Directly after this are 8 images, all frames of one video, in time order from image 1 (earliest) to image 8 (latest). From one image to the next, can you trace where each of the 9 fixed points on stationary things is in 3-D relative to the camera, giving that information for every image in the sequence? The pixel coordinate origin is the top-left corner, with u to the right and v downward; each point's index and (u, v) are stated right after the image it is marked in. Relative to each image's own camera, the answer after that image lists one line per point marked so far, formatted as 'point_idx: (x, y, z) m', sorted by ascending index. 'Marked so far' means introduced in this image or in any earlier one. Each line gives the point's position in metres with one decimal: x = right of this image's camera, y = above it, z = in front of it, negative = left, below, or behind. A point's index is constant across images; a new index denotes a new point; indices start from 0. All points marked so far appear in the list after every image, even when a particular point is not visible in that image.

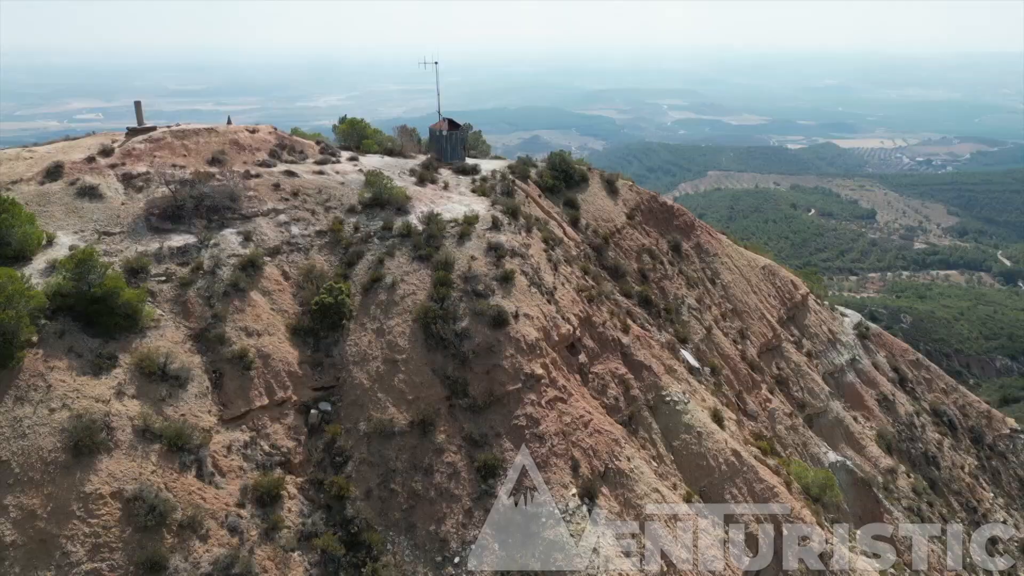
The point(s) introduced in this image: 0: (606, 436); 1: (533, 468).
0: (+2.4, -3.7, +18.8) m
1: (+0.5, -4.1, +17.0) m
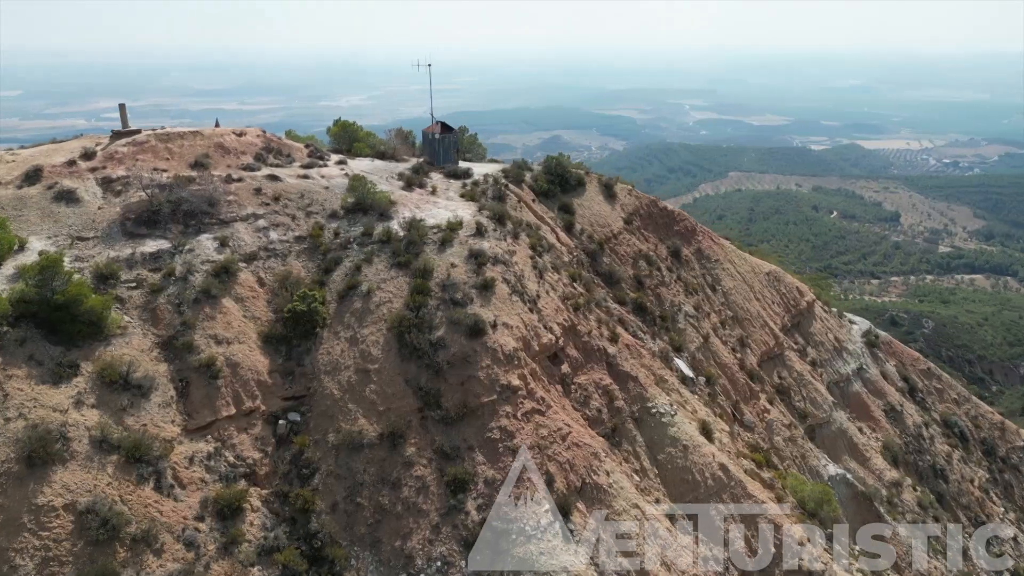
0: (+1.8, -3.9, +18.3) m
1: (-0.2, -4.3, +16.5) m
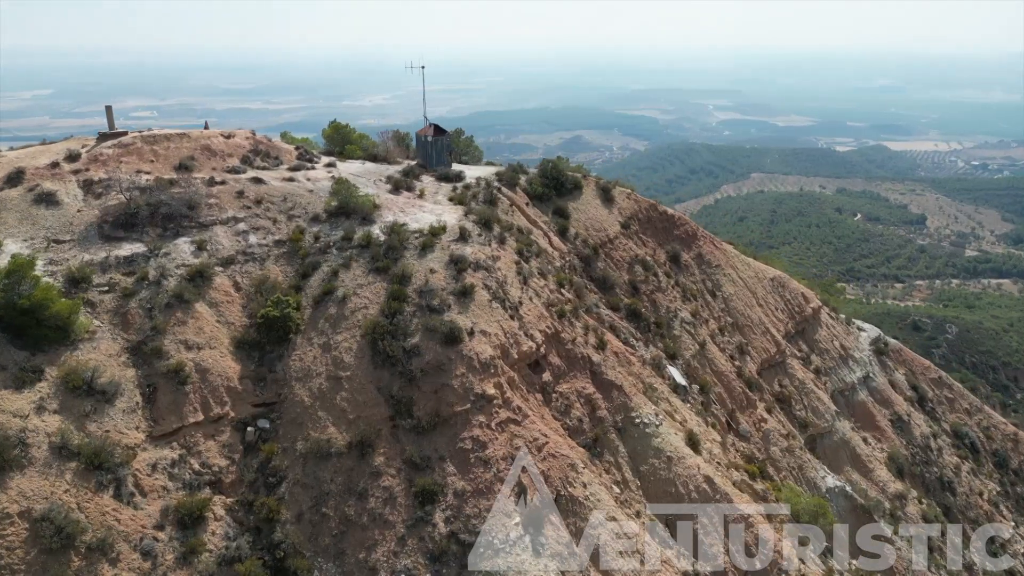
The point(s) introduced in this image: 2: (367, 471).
0: (+1.2, -4.1, +17.9) m
1: (-0.8, -4.5, +16.2) m
2: (-3.1, -3.9, +16.2) m
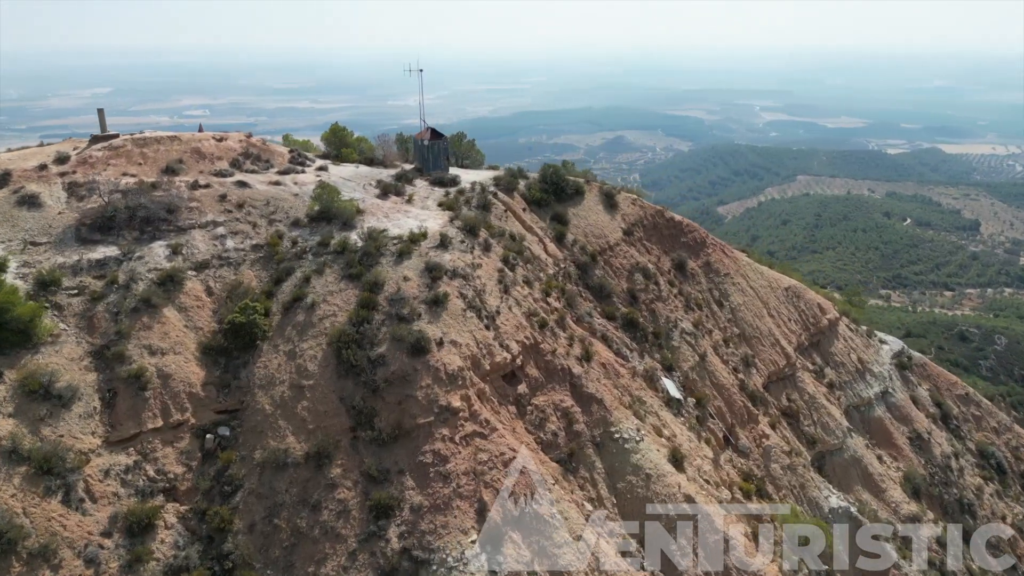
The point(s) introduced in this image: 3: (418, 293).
0: (+0.4, -4.4, +17.4) m
1: (-1.7, -4.7, +15.8) m
2: (-4.0, -4.1, +15.9) m
3: (-2.4, -0.1, +19.0) m
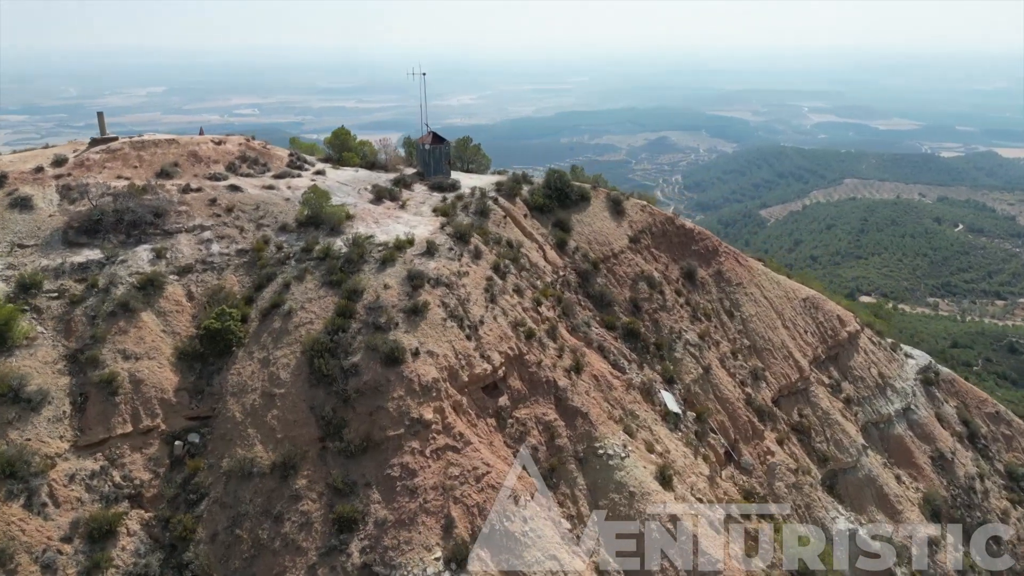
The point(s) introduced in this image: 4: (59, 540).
0: (-0.2, -4.6, +16.9) m
1: (-2.4, -4.9, +15.5) m
2: (-4.7, -4.3, +15.7) m
3: (-2.8, -0.3, +18.7) m
4: (-8.6, -4.8, +14.3) m
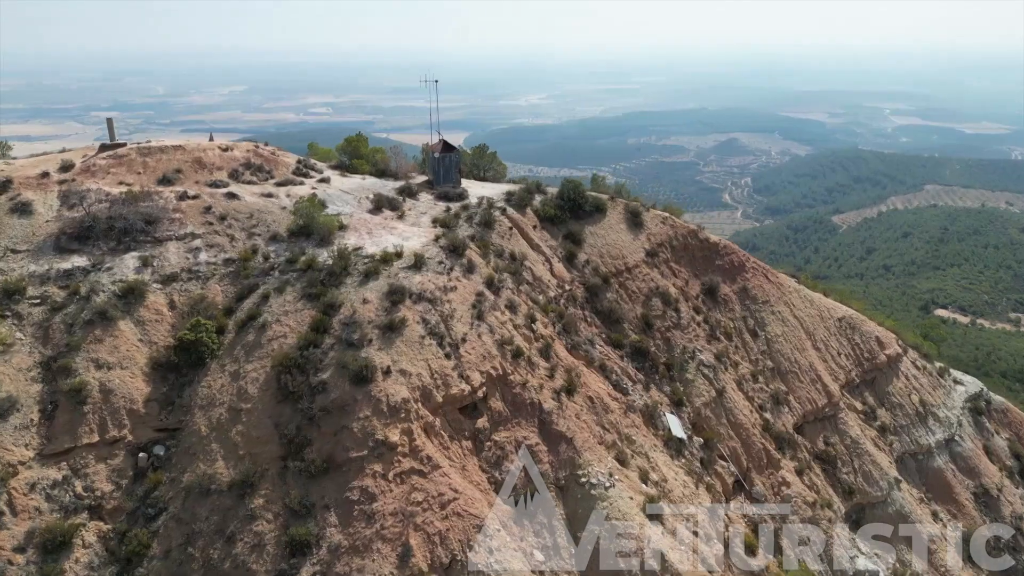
0: (-1.0, -5.0, +16.3) m
1: (-3.3, -5.3, +15.0) m
2: (-5.5, -4.6, +15.4) m
3: (-3.3, -0.7, +18.3) m
4: (-9.6, -5.0, +14.3) m
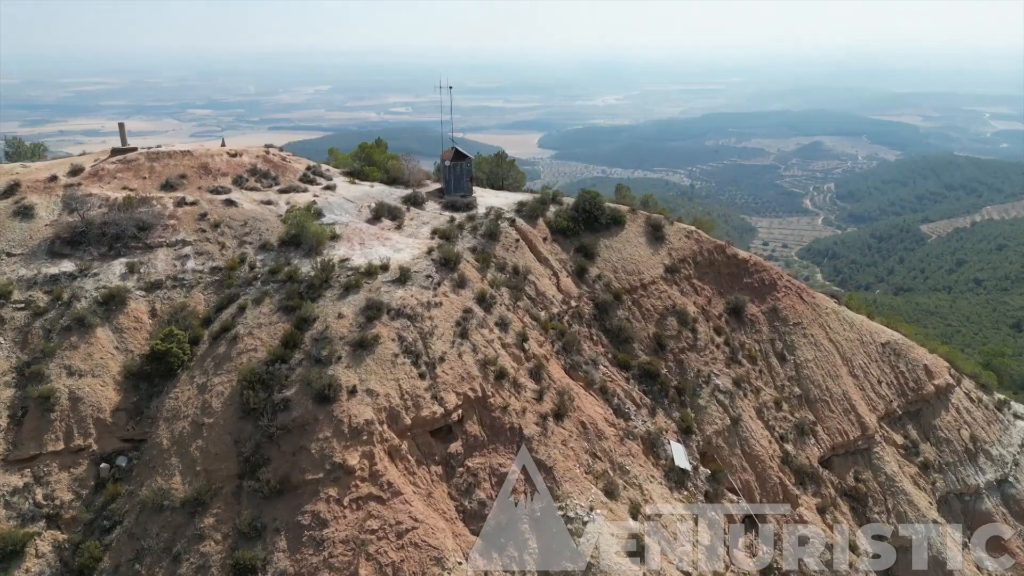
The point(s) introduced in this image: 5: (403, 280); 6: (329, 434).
0: (-1.8, -5.5, +15.5) m
1: (-4.3, -5.7, +14.5) m
2: (-6.4, -4.9, +15.1) m
3: (-3.8, -1.1, +17.7) m
4: (-10.6, -5.2, +14.4) m
5: (-2.8, +0.2, +19.5) m
6: (-3.9, -3.1, +16.0) m
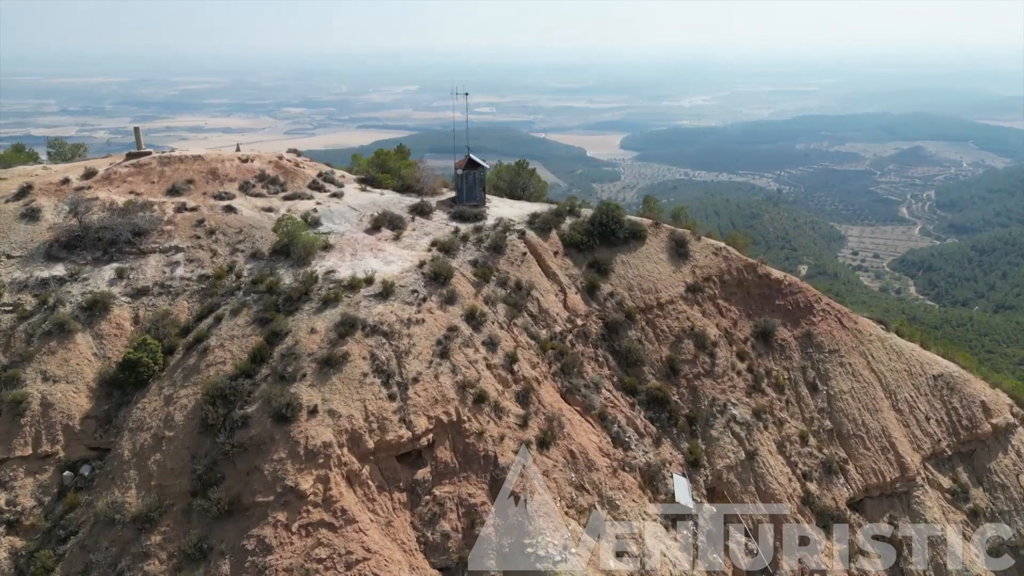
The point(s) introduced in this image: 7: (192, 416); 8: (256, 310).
0: (-2.8, -5.9, +14.7) m
1: (-5.3, -6.0, +14.0) m
2: (-7.4, -5.1, +14.8) m
3: (-4.4, -1.4, +17.1) m
4: (-11.6, -5.3, +14.6) m
5: (-3.1, -0.1, +18.8) m
6: (-4.7, -3.4, +15.4) m
7: (-6.9, -2.8, +16.3) m
8: (-6.1, -0.6, +18.2) m
